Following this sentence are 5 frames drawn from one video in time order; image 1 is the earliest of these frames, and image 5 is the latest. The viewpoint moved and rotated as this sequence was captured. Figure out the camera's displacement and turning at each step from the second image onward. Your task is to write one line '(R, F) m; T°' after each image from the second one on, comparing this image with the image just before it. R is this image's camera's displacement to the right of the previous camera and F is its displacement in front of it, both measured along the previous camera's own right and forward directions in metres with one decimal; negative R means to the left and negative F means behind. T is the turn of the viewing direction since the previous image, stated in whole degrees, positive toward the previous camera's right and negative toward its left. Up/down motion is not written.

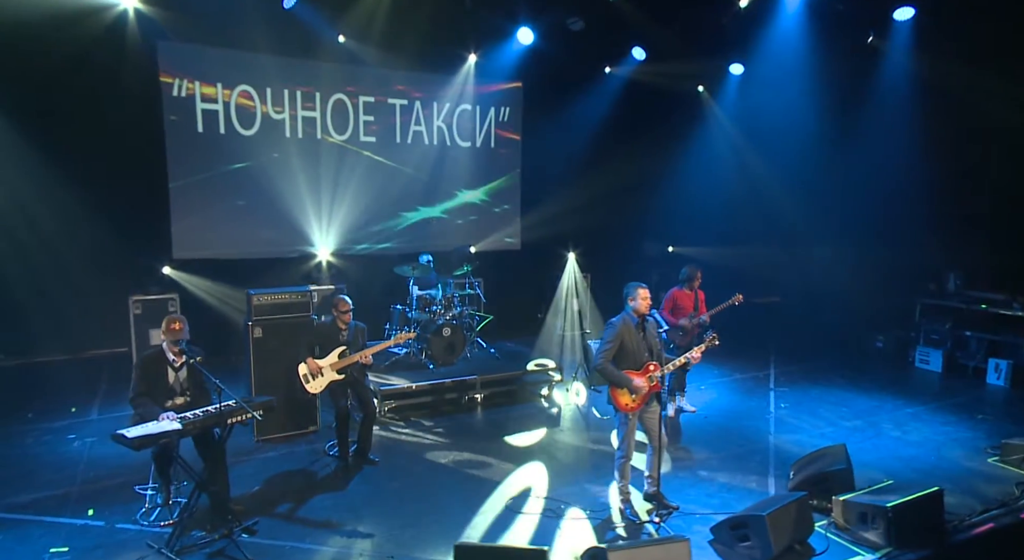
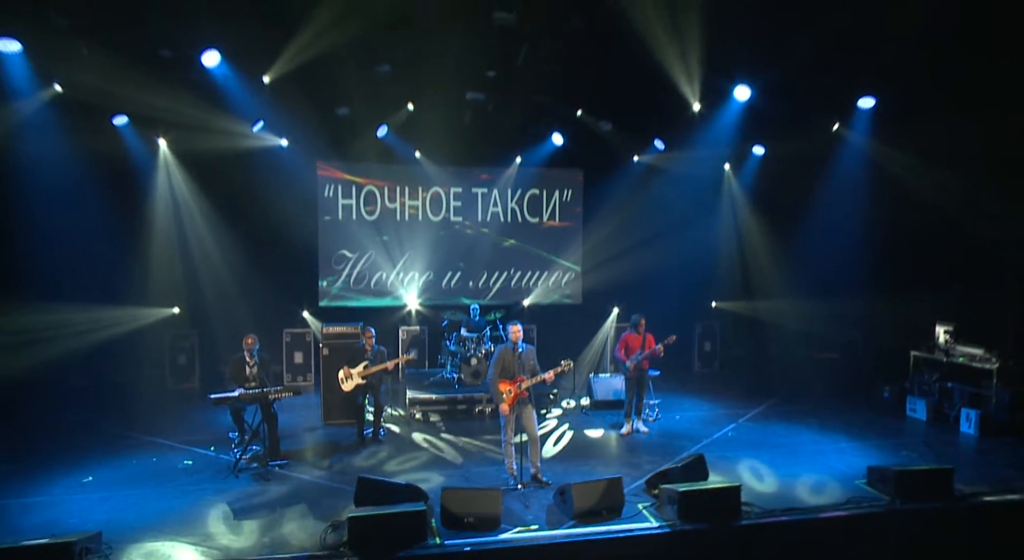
(+3.0, -1.9) m; -19°
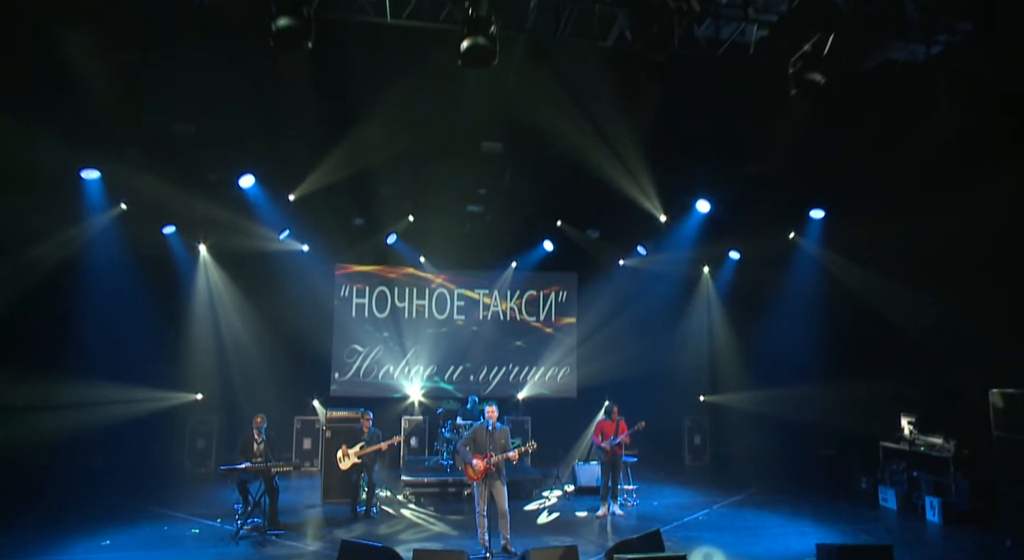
(+0.6, -1.0) m; -3°
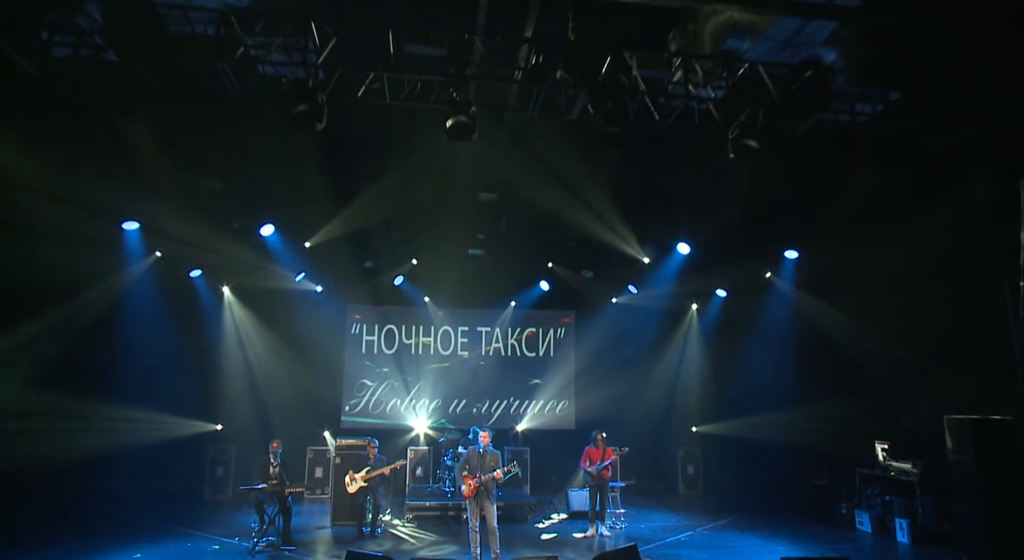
(+0.3, -0.9) m; -1°
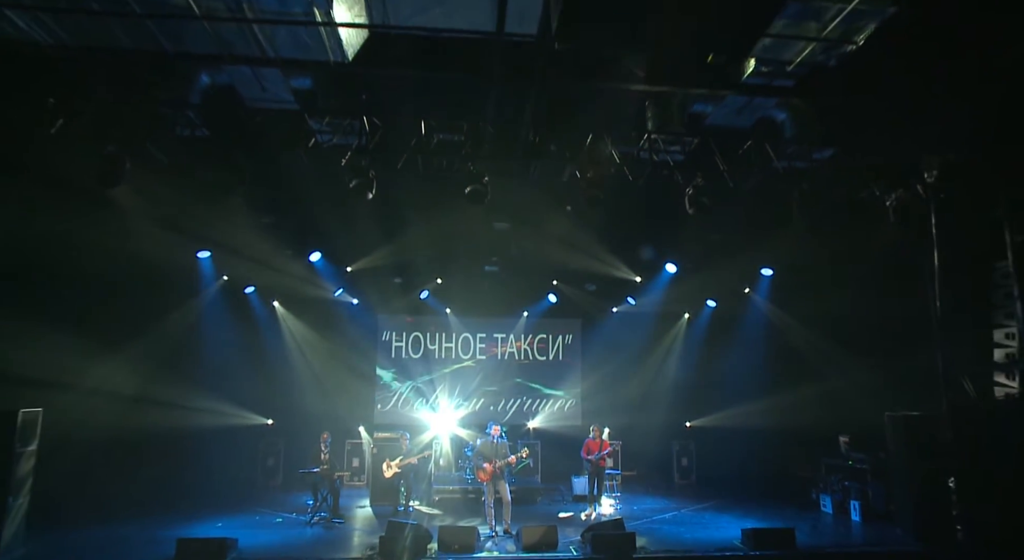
(+0.2, -1.7) m; -2°
